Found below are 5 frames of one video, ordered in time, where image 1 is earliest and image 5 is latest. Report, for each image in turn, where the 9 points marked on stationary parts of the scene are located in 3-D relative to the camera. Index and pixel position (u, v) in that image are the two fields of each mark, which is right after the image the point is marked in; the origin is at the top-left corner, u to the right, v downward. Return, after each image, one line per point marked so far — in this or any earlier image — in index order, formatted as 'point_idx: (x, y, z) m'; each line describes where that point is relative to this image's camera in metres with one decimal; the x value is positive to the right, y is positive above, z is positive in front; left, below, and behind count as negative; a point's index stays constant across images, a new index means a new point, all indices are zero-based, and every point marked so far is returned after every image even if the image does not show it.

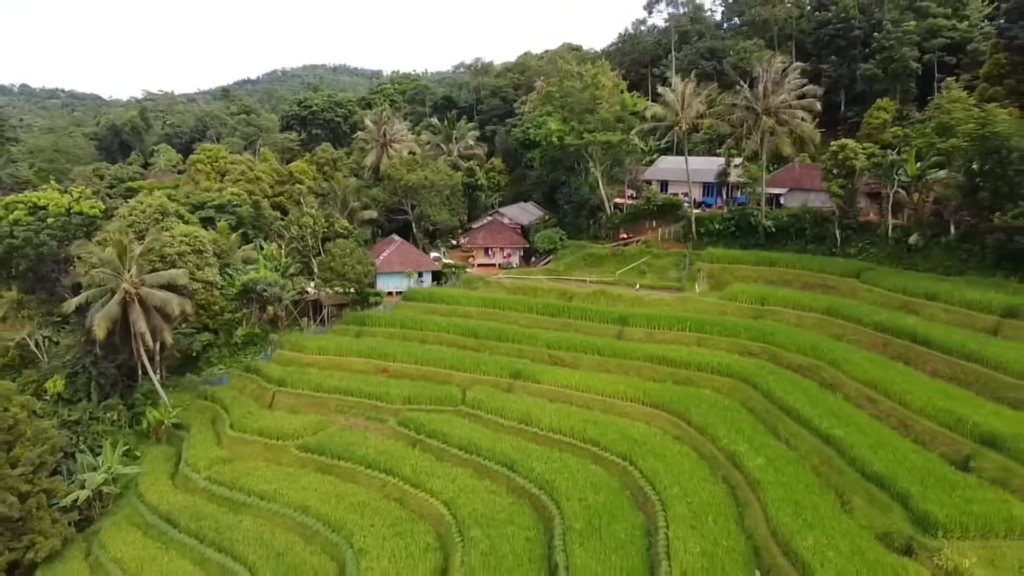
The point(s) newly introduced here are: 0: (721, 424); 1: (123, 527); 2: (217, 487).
0: (+5.1, -3.2, +16.9) m
1: (-10.4, -6.4, +18.6) m
2: (-8.1, -5.5, +19.1) m
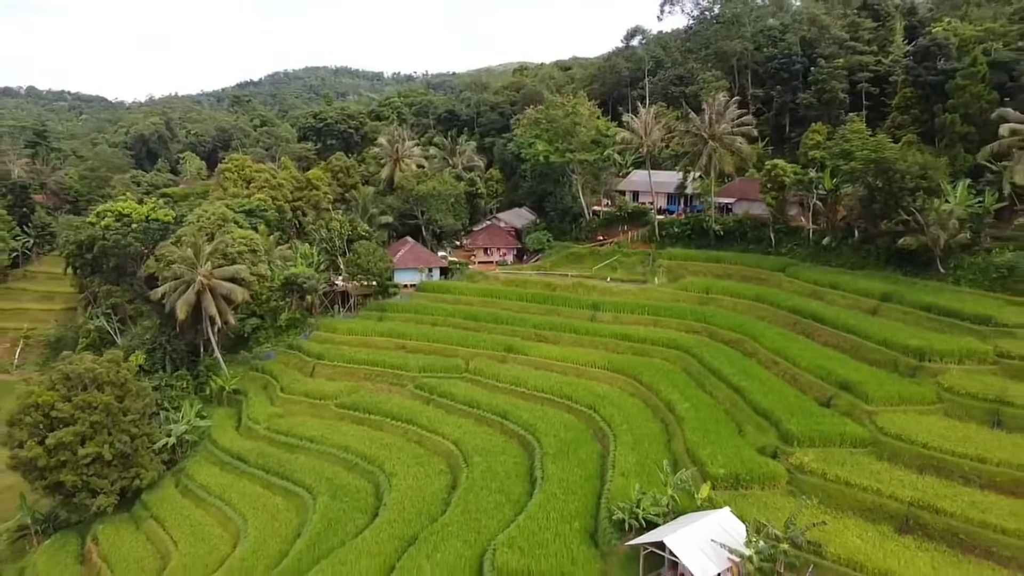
0: (+4.8, -2.9, +22.3) m
1: (-10.7, -6.1, +24.0) m
2: (-8.4, -5.2, +24.4) m
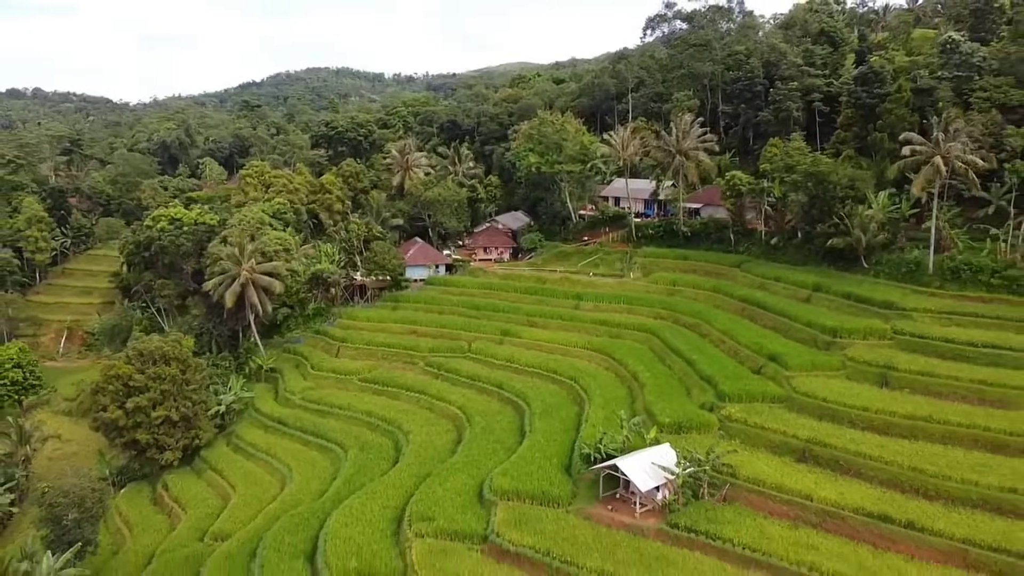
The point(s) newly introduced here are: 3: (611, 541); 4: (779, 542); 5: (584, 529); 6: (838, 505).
0: (+4.6, -2.6, +27.0) m
1: (-10.9, -5.8, +28.7) m
2: (-8.6, -4.8, +29.1) m
3: (+2.5, -6.3, +17.2) m
4: (+6.3, -6.0, +16.5) m
5: (+1.8, -6.1, +17.7) m
6: (+8.1, -5.4, +17.2) m
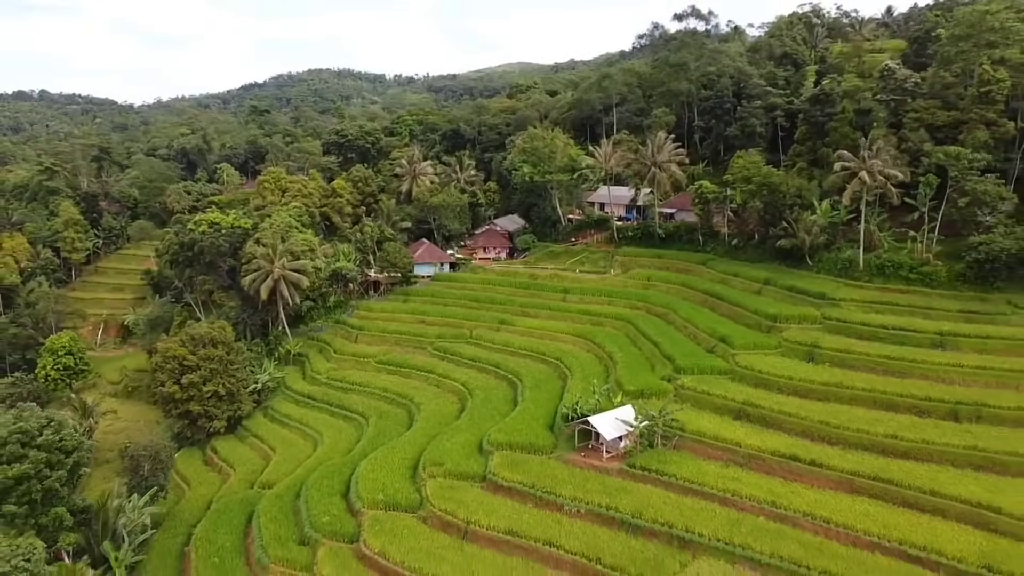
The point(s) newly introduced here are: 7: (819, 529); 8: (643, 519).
0: (+4.4, -2.4, +31.8) m
1: (-11.1, -5.5, +33.5) m
2: (-8.8, -4.6, +33.9) m
3: (+2.2, -6.0, +22.0) m
4: (+6.1, -5.8, +21.3) m
5: (+1.6, -5.9, +22.5) m
6: (+7.9, -5.1, +22.0) m
7: (+8.4, -6.6, +18.8) m
8: (+3.7, -6.6, +19.7) m
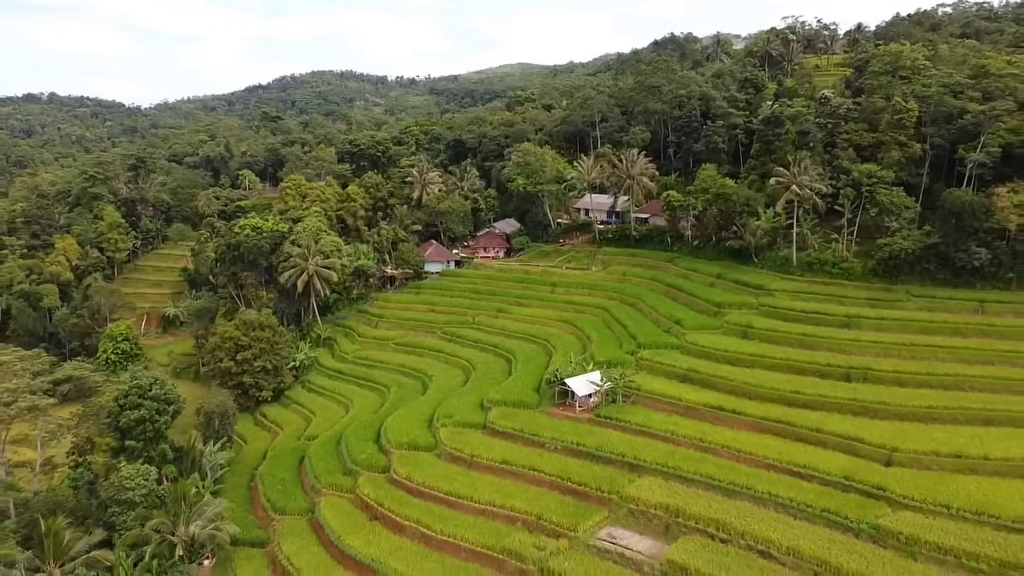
0: (+4.2, -2.0, +38.5) m
1: (-11.3, -5.1, +40.2) m
2: (-9.0, -4.2, +40.7) m
3: (+2.0, -5.6, +28.7) m
4: (+5.9, -5.4, +28.0) m
5: (+1.4, -5.5, +29.2) m
6: (+7.6, -4.8, +28.7) m
7: (+8.1, -6.2, +25.6) m
8: (+3.5, -6.2, +26.5) m
